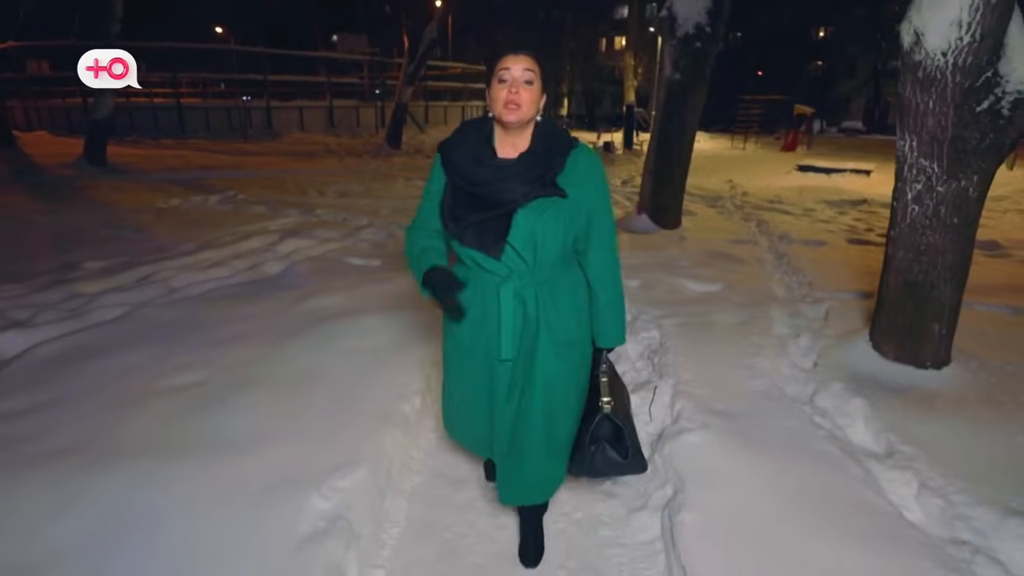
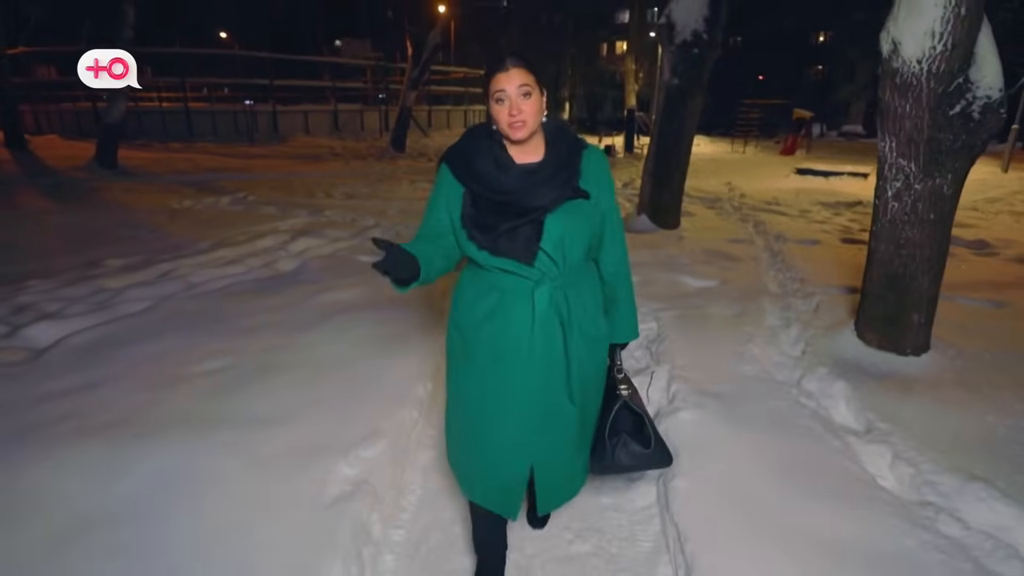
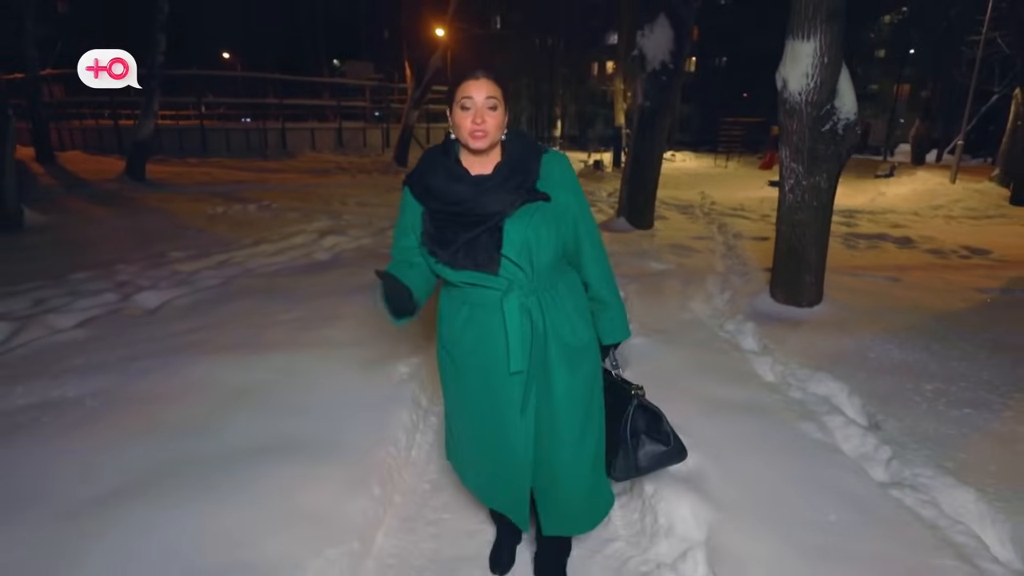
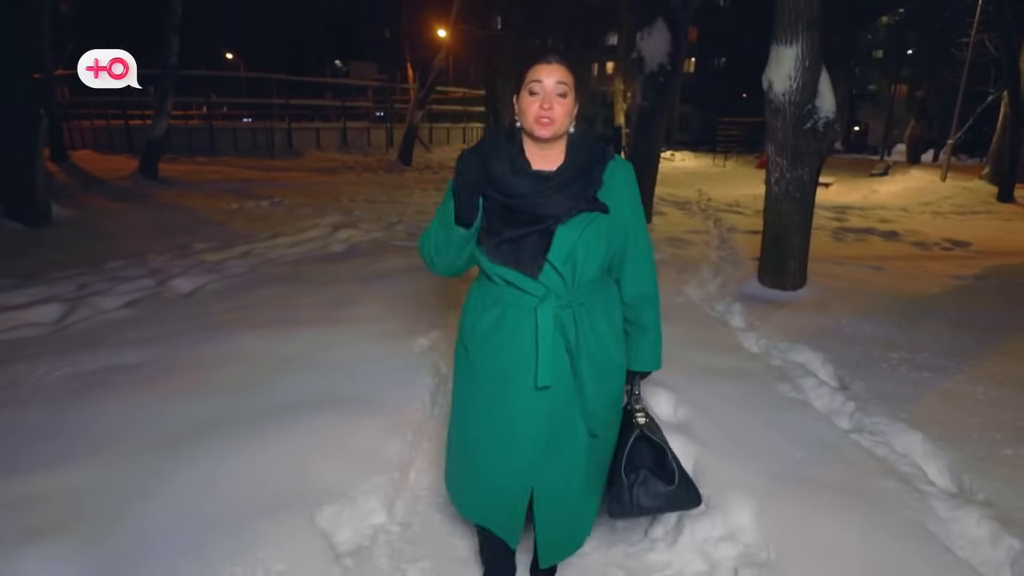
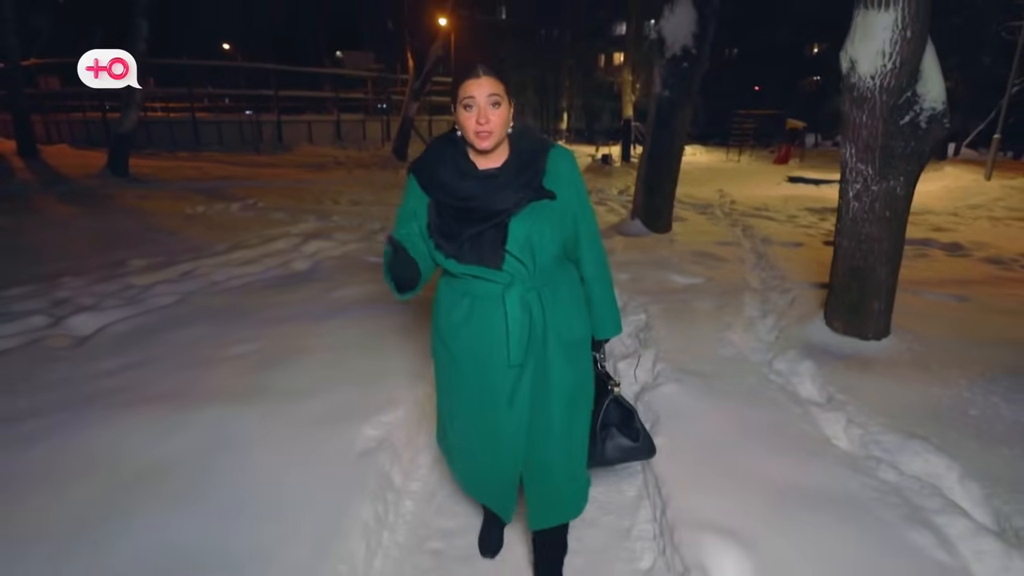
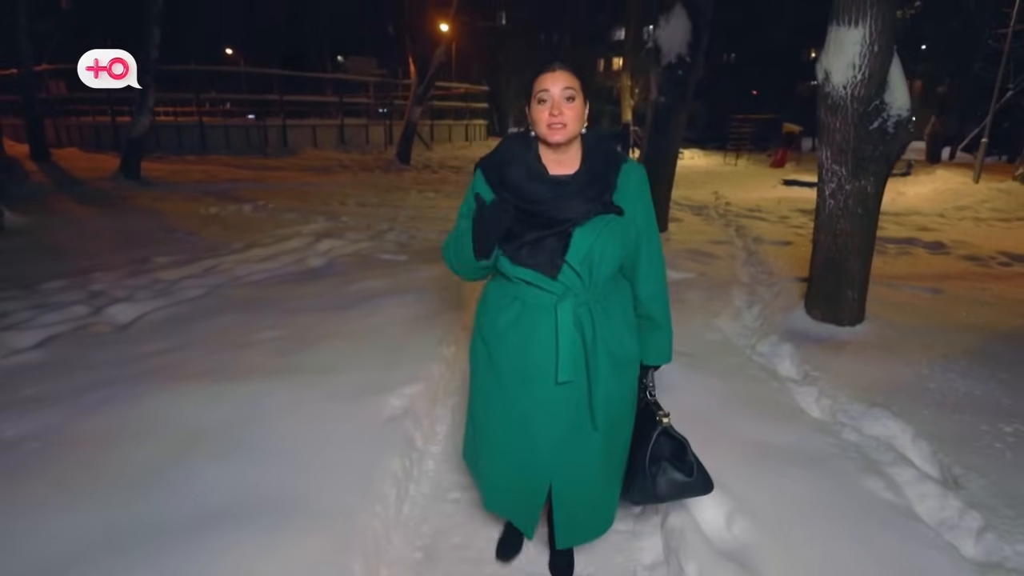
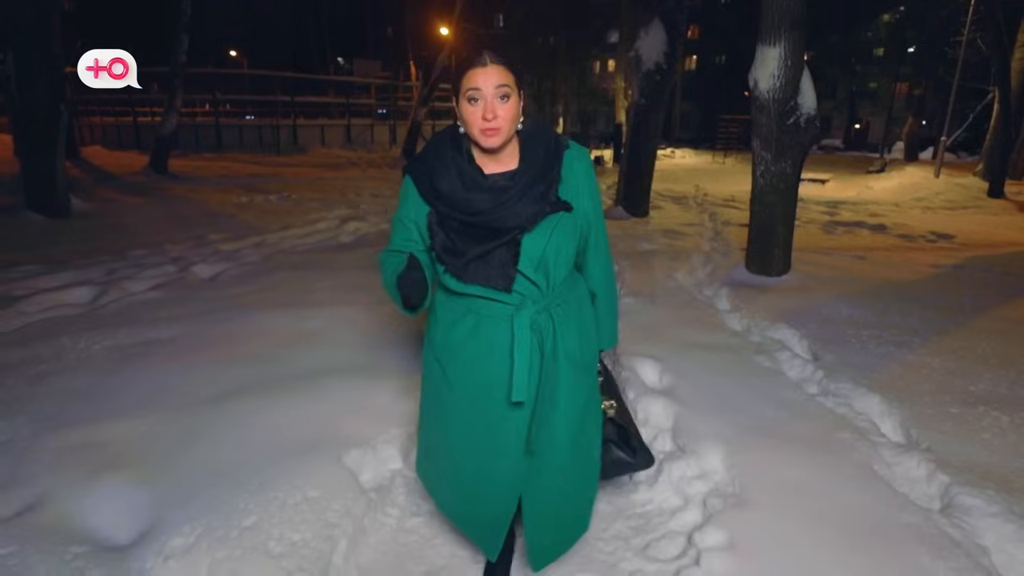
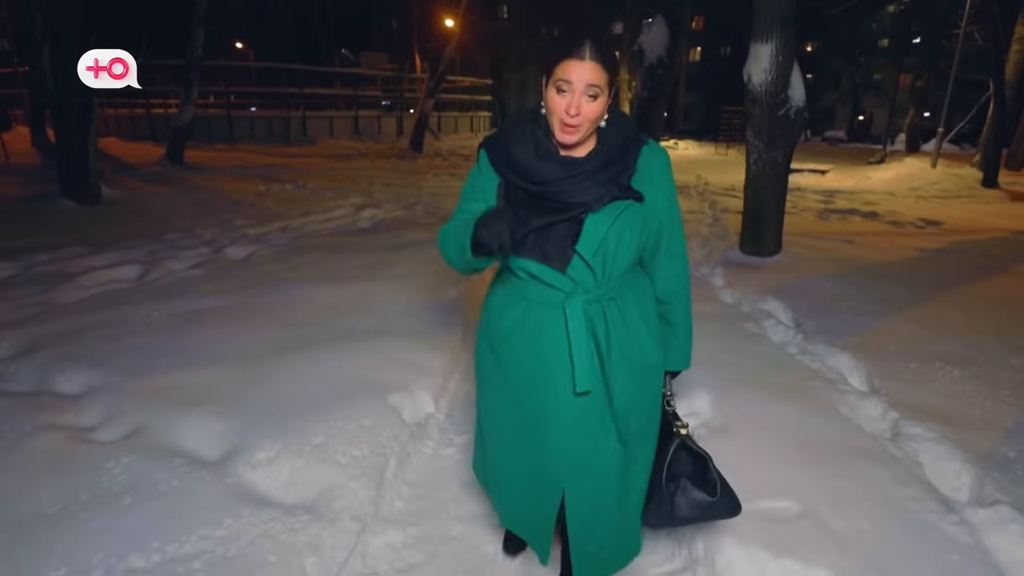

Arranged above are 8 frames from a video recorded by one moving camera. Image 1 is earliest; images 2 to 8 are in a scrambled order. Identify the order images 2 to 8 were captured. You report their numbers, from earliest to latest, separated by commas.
2, 5, 6, 3, 4, 7, 8
